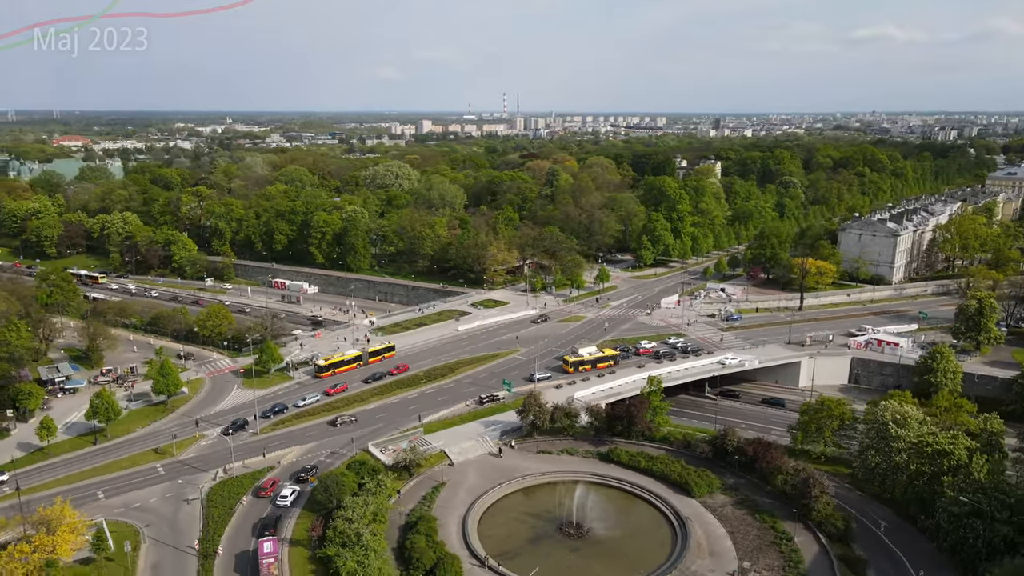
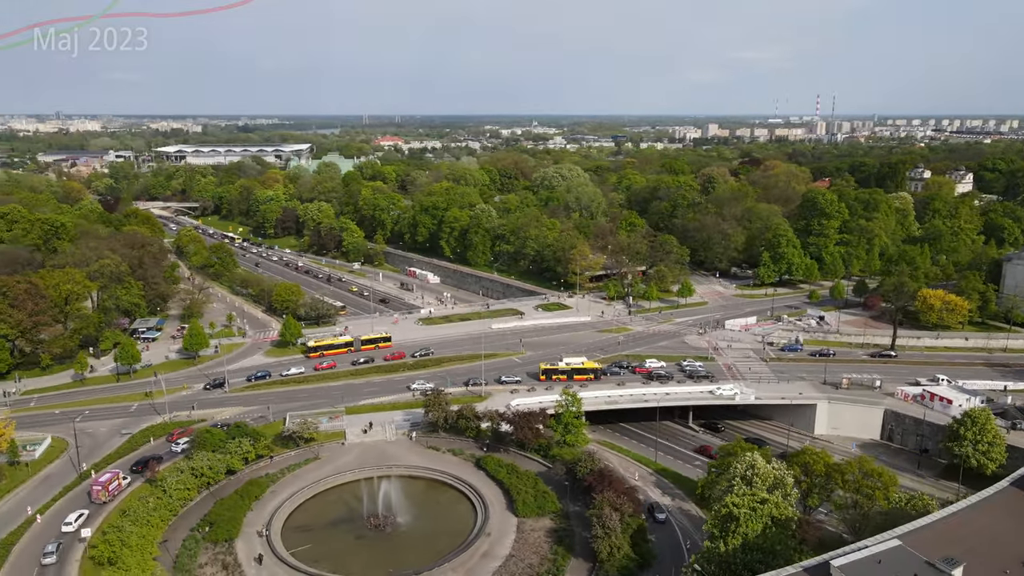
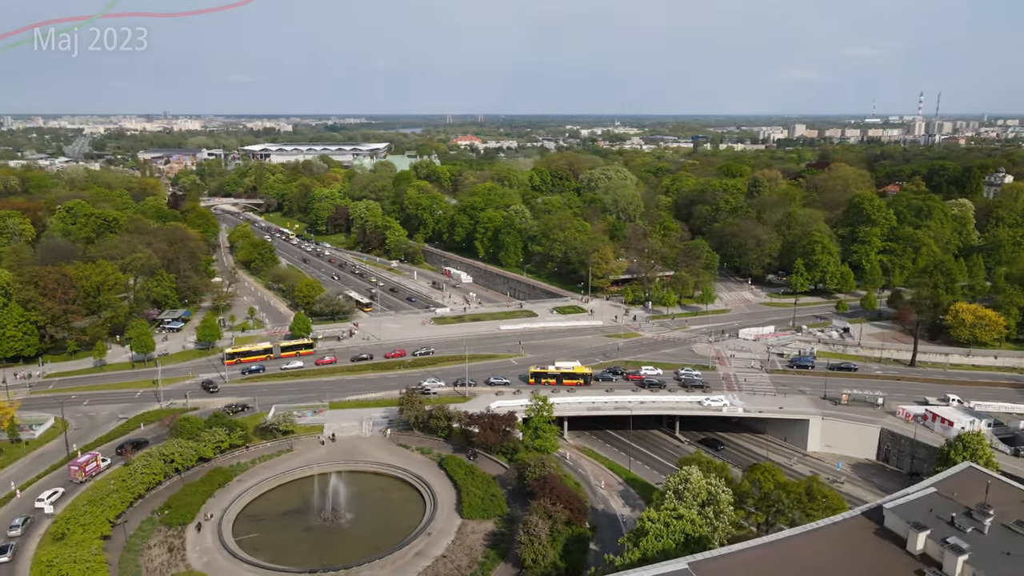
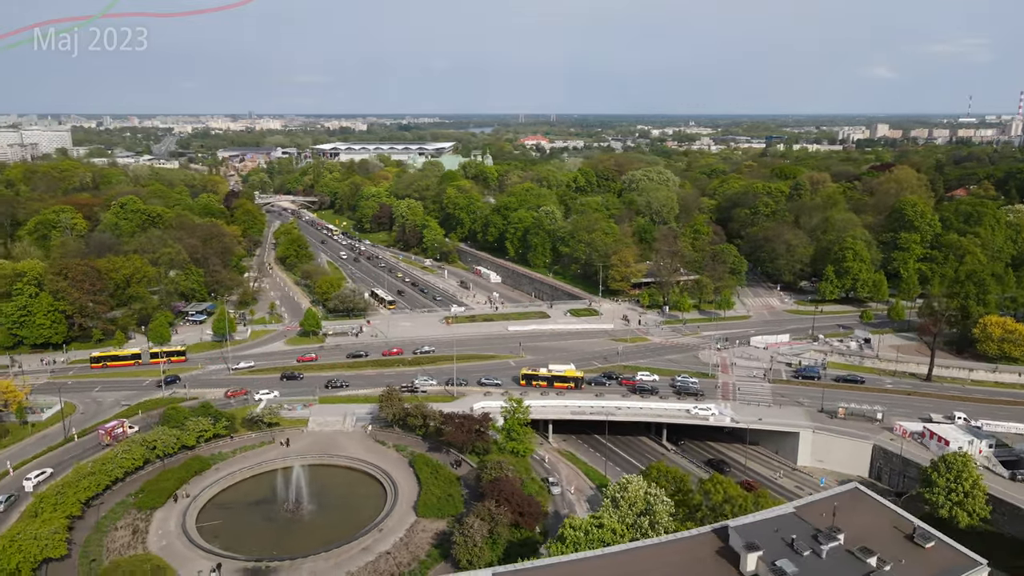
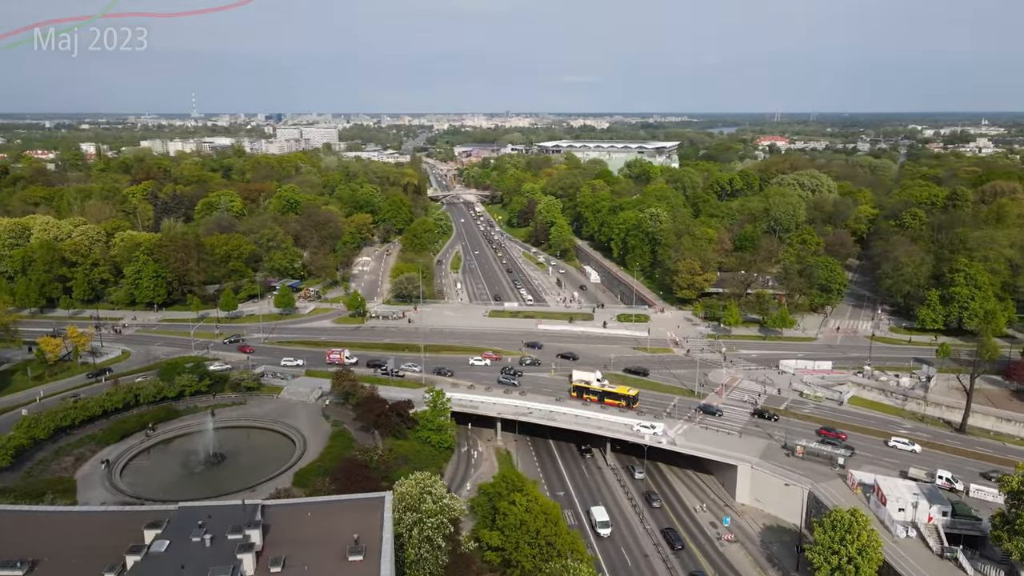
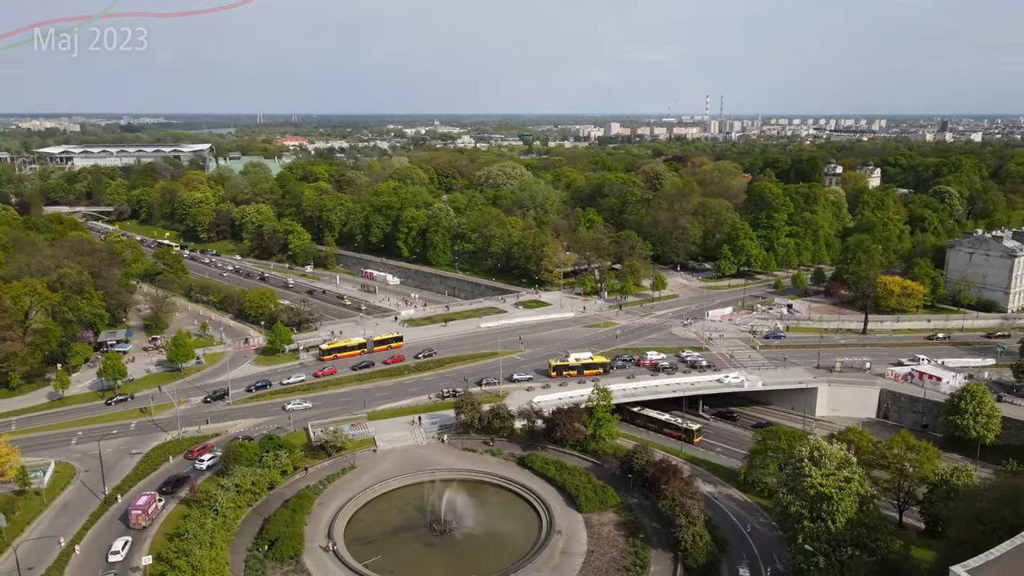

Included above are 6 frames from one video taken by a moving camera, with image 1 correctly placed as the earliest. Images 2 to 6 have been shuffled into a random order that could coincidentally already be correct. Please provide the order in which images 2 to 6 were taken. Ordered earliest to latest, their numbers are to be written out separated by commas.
6, 2, 3, 4, 5
